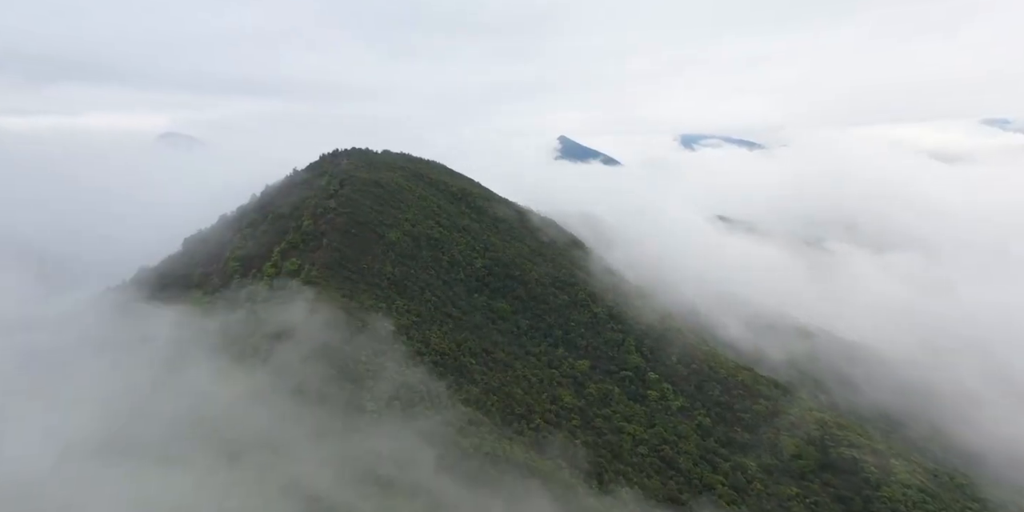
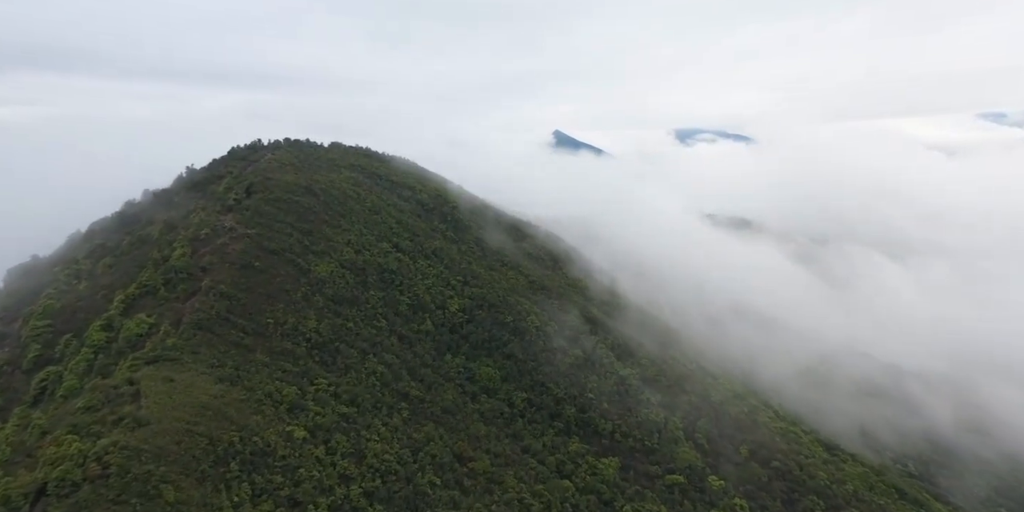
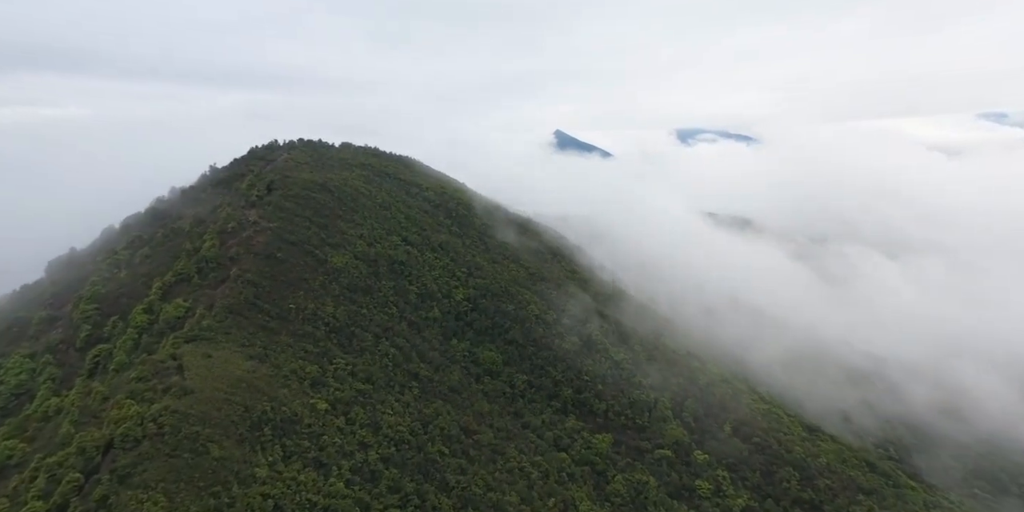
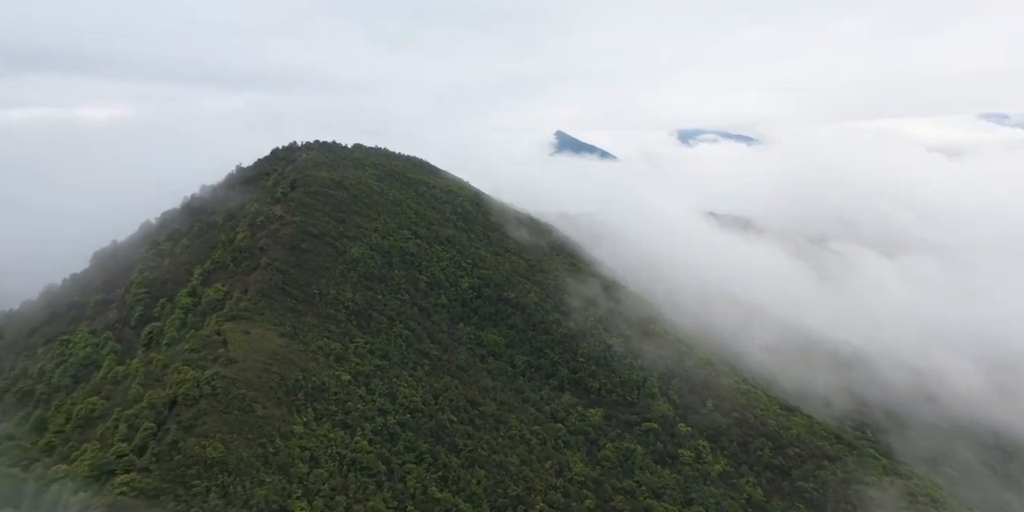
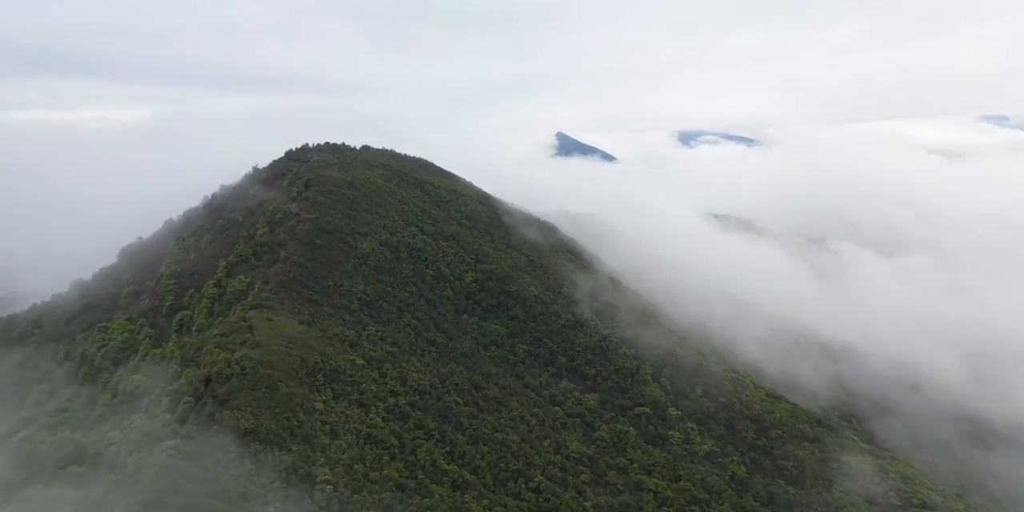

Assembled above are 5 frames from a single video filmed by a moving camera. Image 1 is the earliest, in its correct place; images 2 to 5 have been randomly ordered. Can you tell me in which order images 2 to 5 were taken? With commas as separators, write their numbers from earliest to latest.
5, 4, 3, 2
